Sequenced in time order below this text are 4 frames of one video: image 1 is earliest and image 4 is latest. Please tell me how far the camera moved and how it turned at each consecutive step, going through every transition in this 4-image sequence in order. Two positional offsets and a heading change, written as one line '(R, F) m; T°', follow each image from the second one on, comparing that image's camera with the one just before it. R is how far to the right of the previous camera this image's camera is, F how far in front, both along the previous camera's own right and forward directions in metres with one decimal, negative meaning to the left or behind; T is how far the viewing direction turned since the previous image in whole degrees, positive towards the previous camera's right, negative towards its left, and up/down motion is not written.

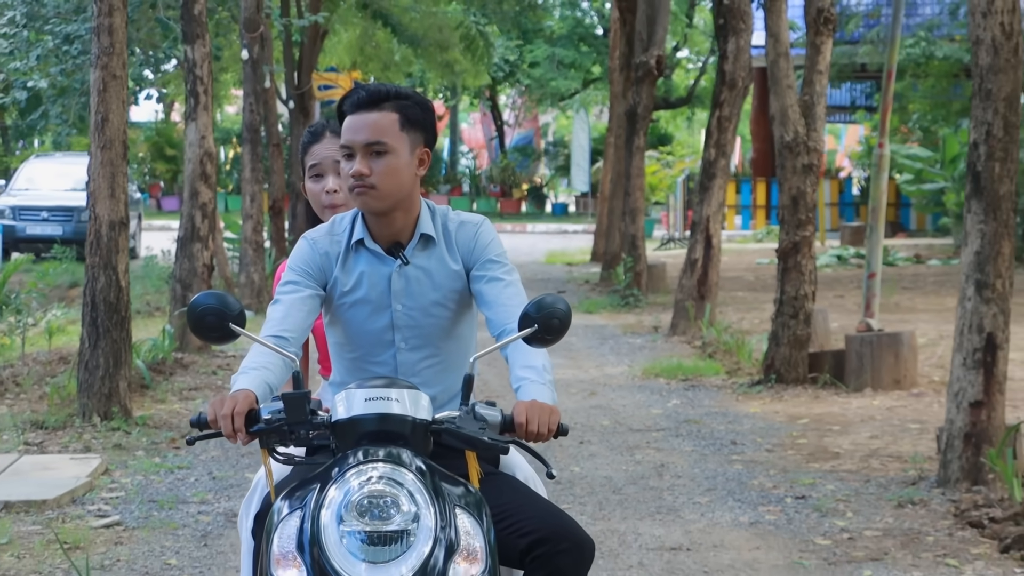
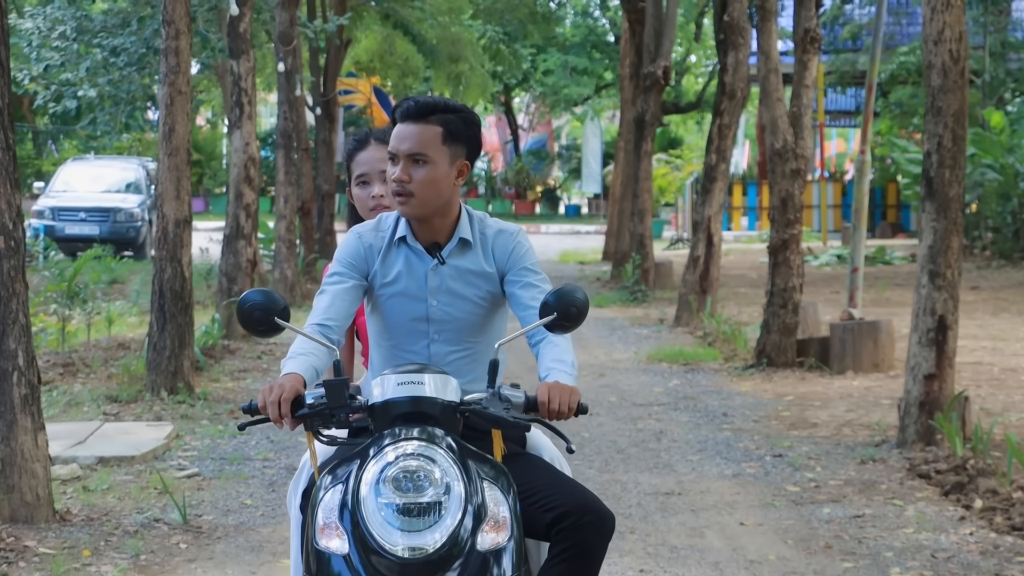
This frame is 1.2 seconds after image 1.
(0.0, -1.1) m; 0°
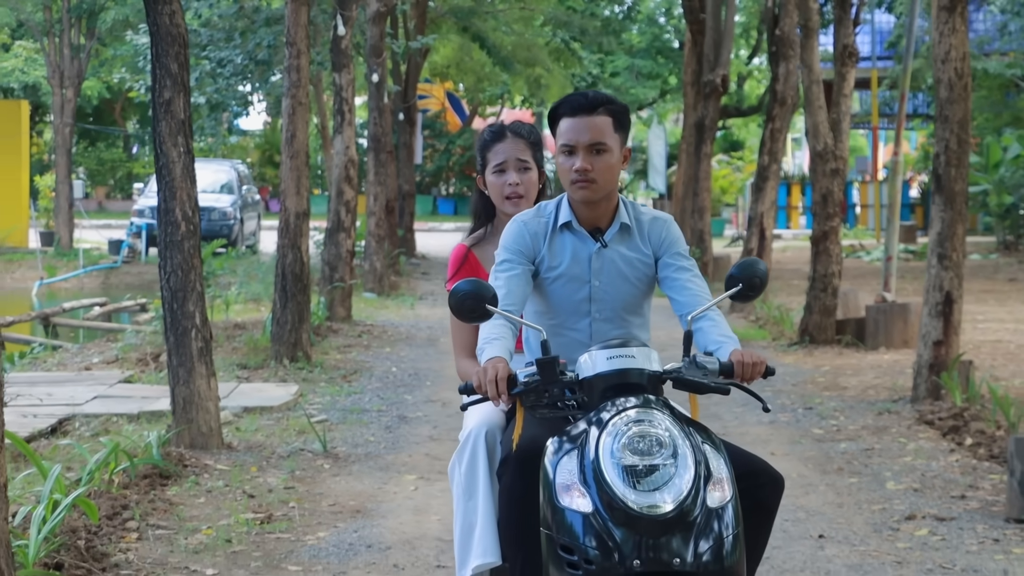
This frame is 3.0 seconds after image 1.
(0.0, -1.5) m; -2°
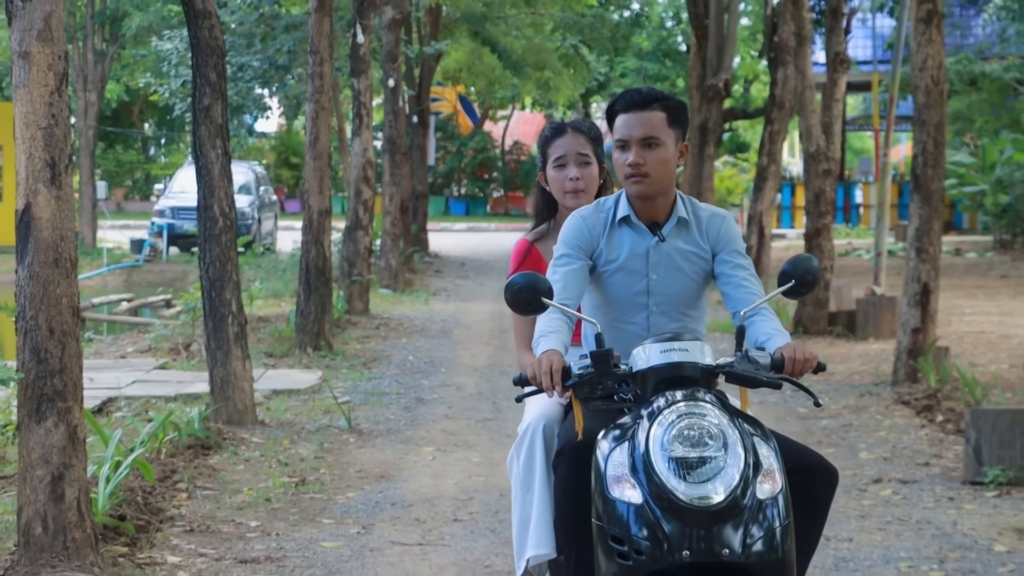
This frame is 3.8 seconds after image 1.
(0.0, -0.7) m; 0°
